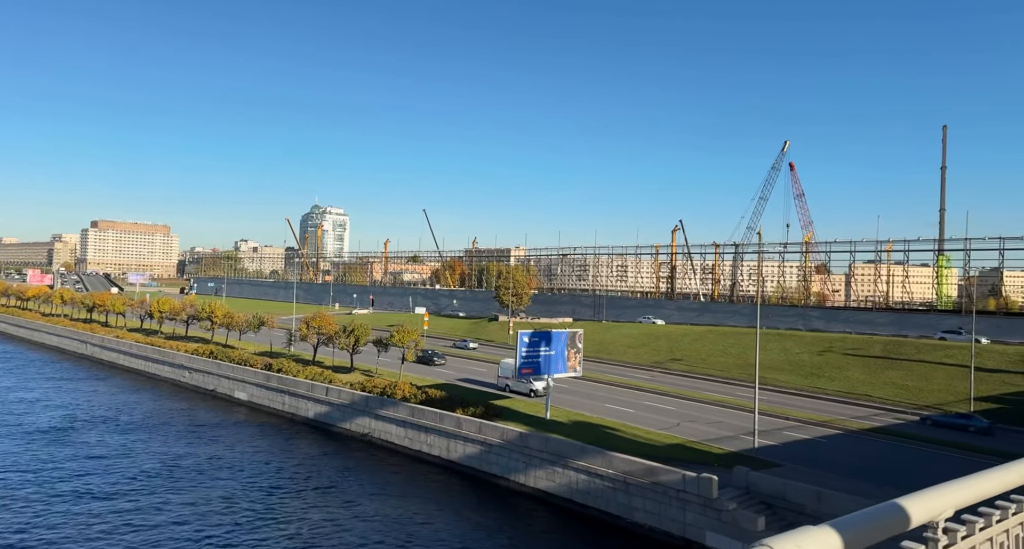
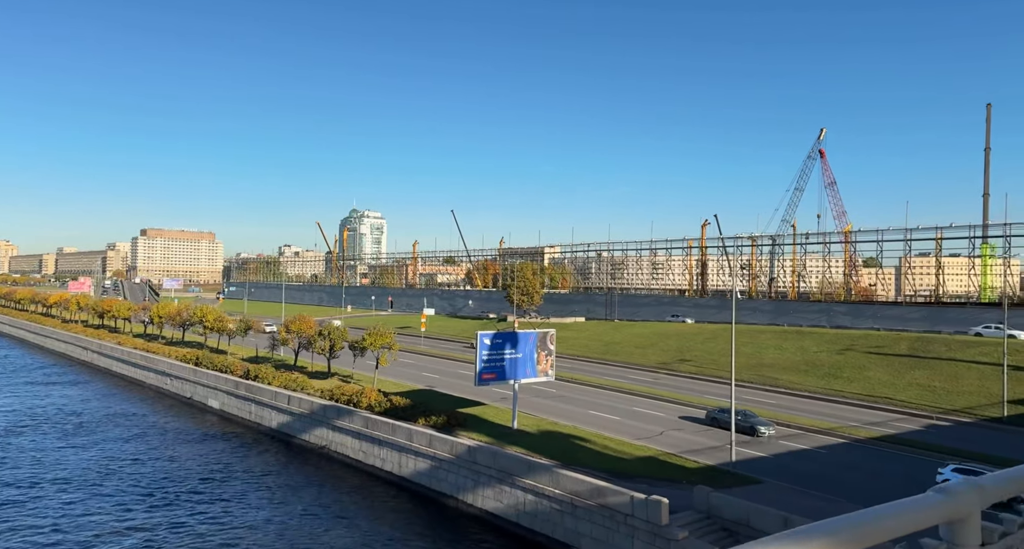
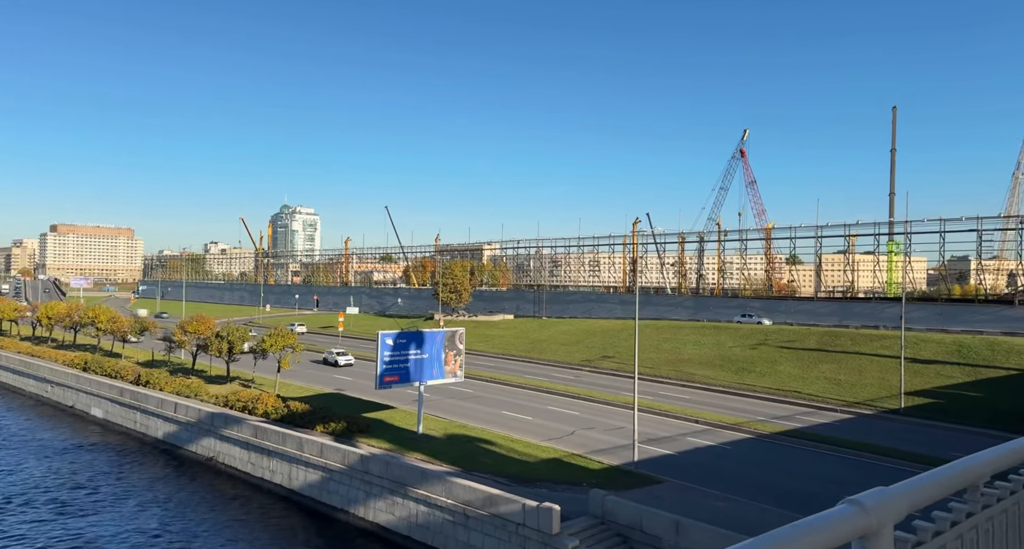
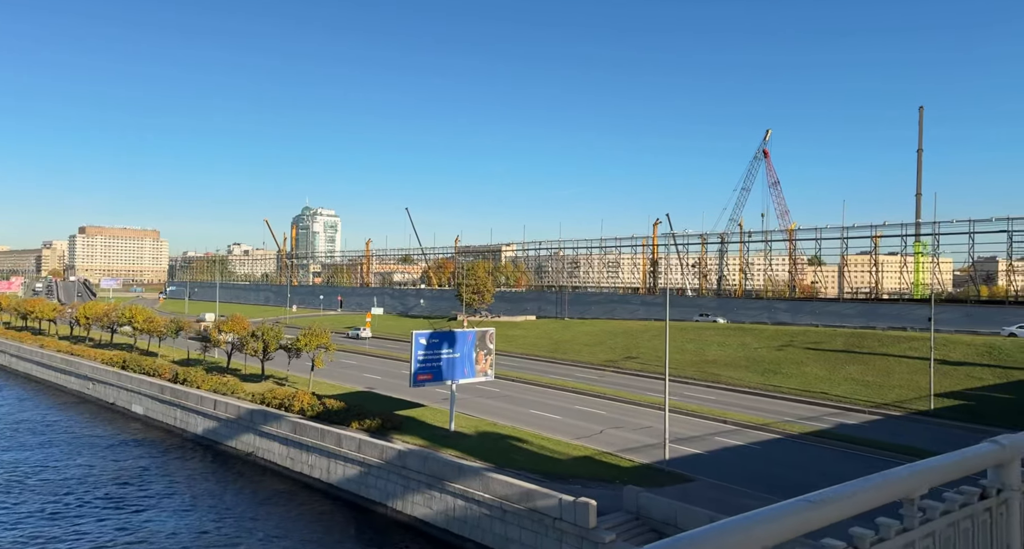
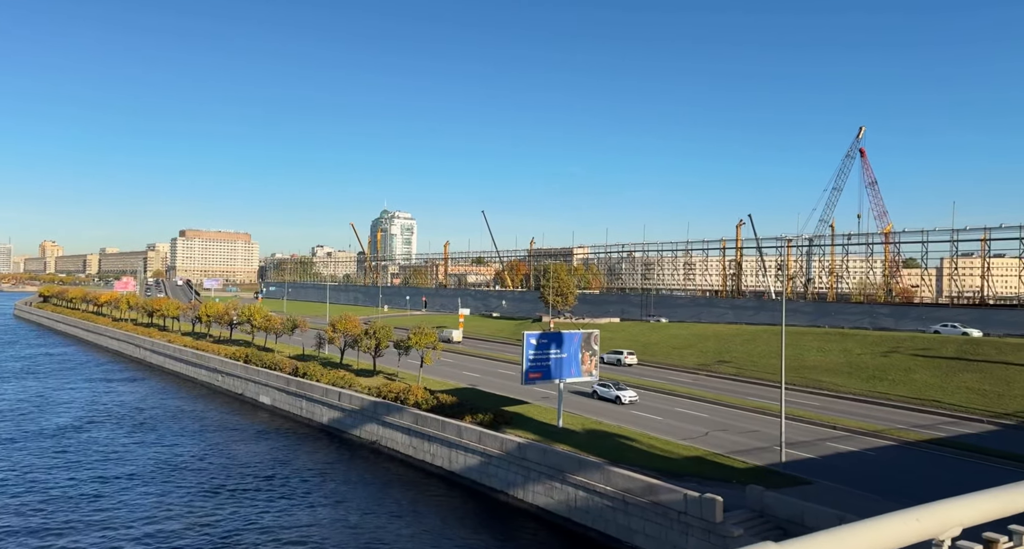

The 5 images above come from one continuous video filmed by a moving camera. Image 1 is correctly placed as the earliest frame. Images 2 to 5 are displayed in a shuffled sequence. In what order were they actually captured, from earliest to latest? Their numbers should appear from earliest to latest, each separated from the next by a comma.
5, 2, 4, 3
